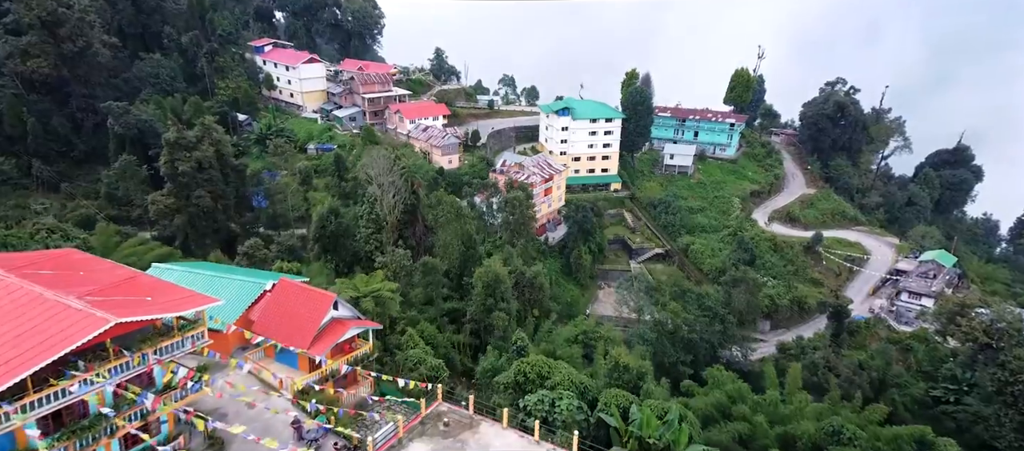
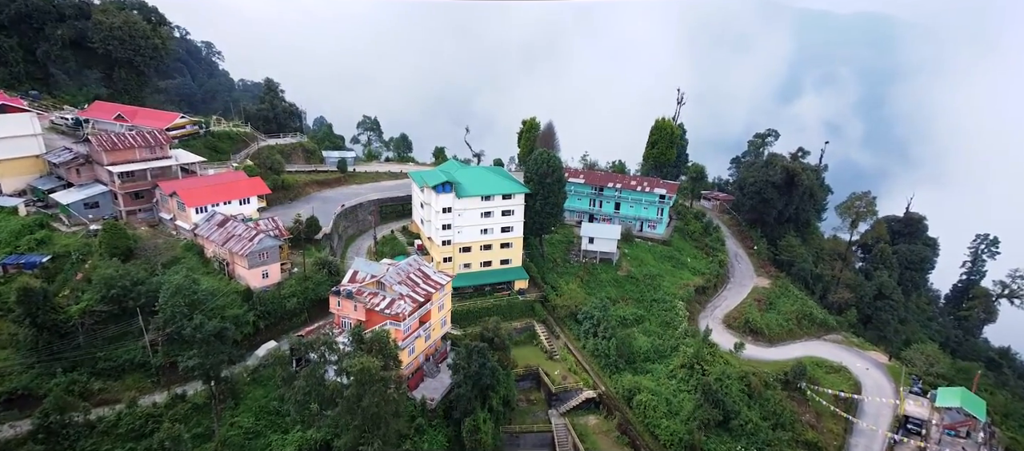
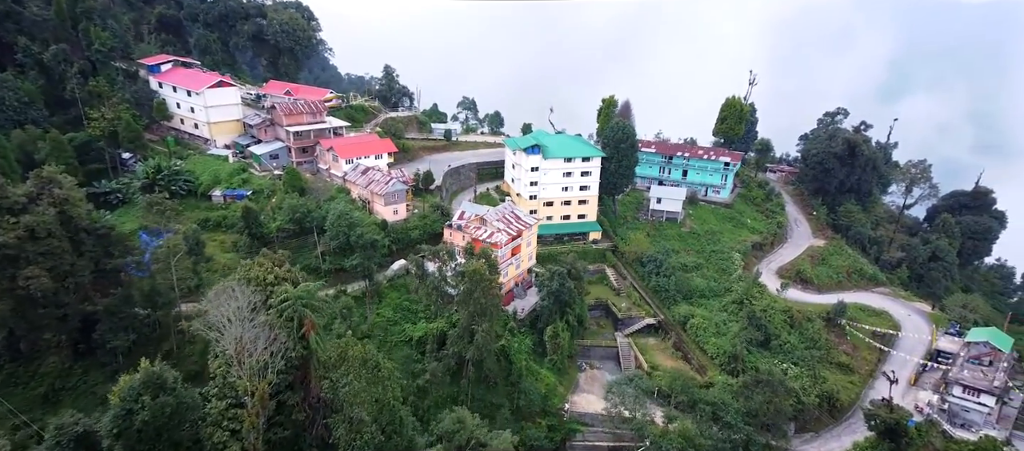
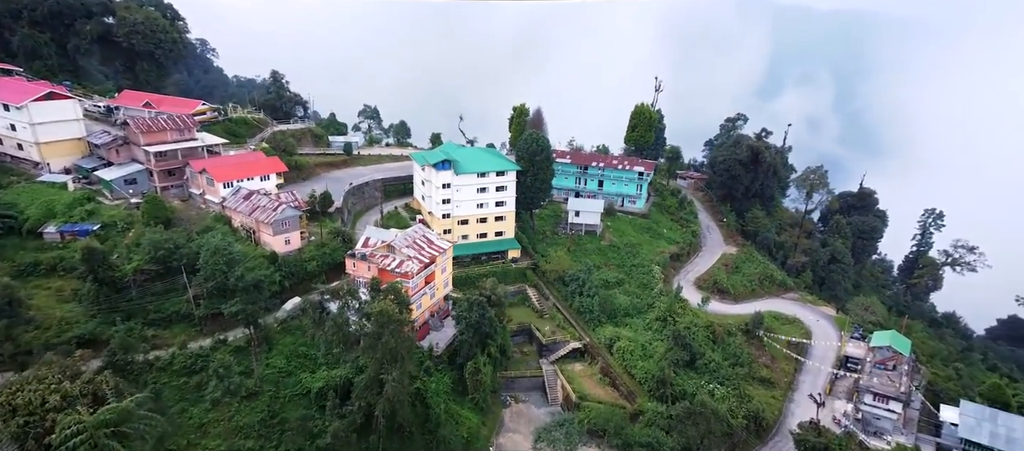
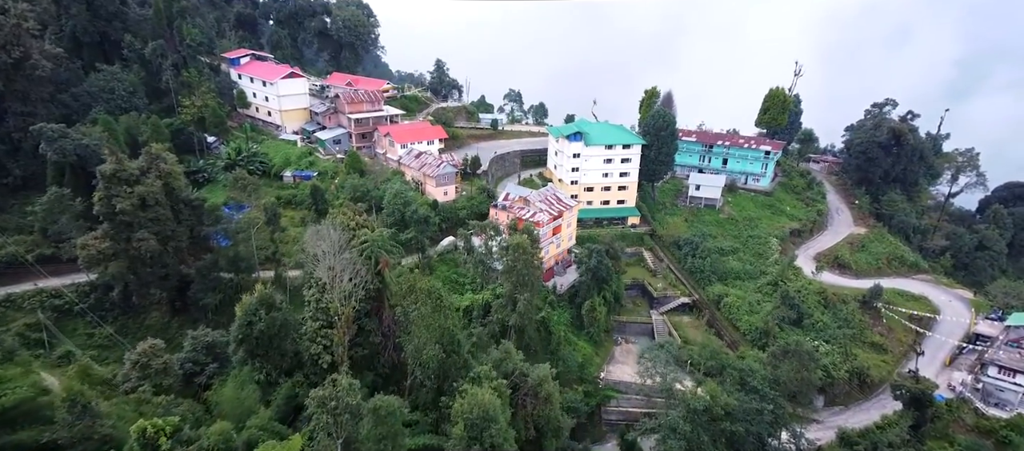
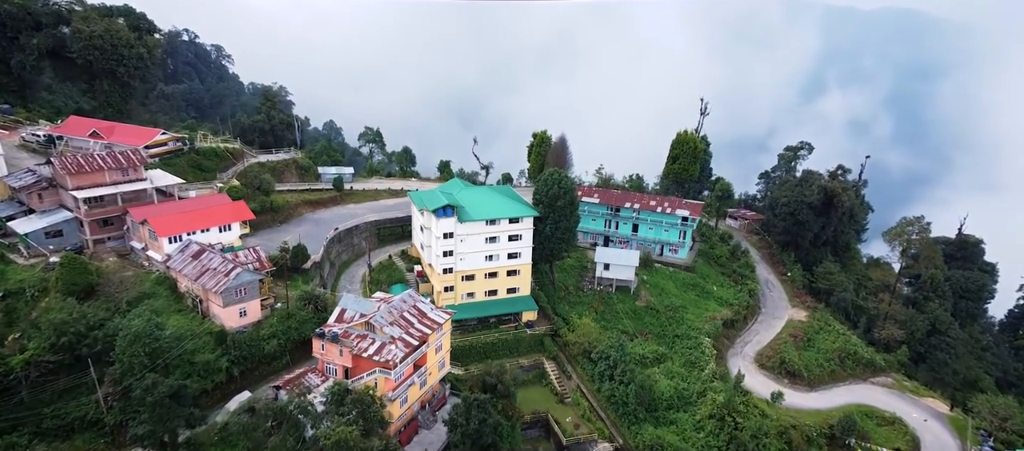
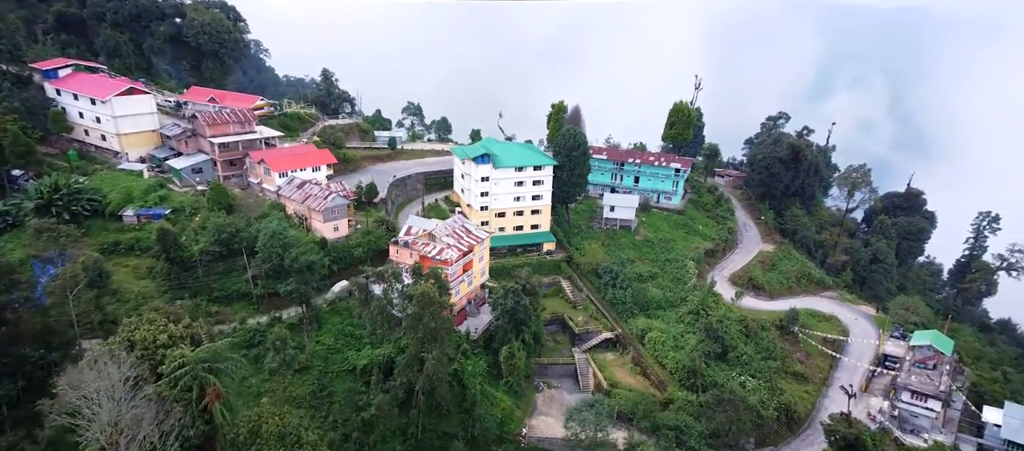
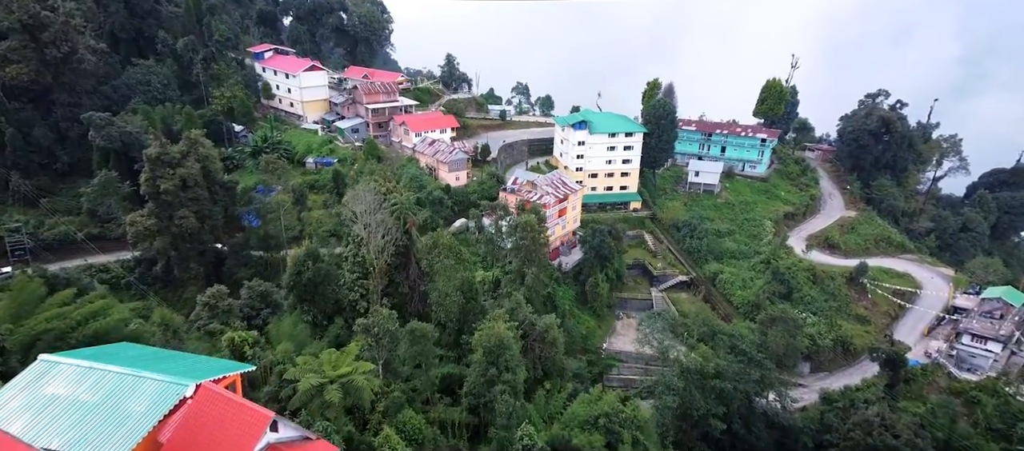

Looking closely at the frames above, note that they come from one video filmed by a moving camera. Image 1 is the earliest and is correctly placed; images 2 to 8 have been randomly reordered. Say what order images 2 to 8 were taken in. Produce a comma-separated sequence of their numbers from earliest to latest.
8, 5, 3, 7, 4, 2, 6
